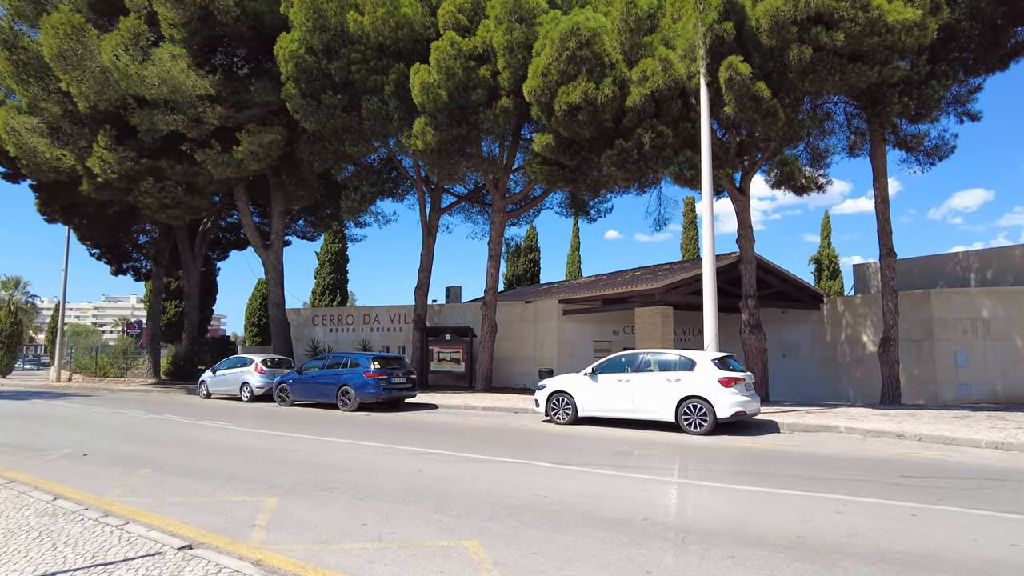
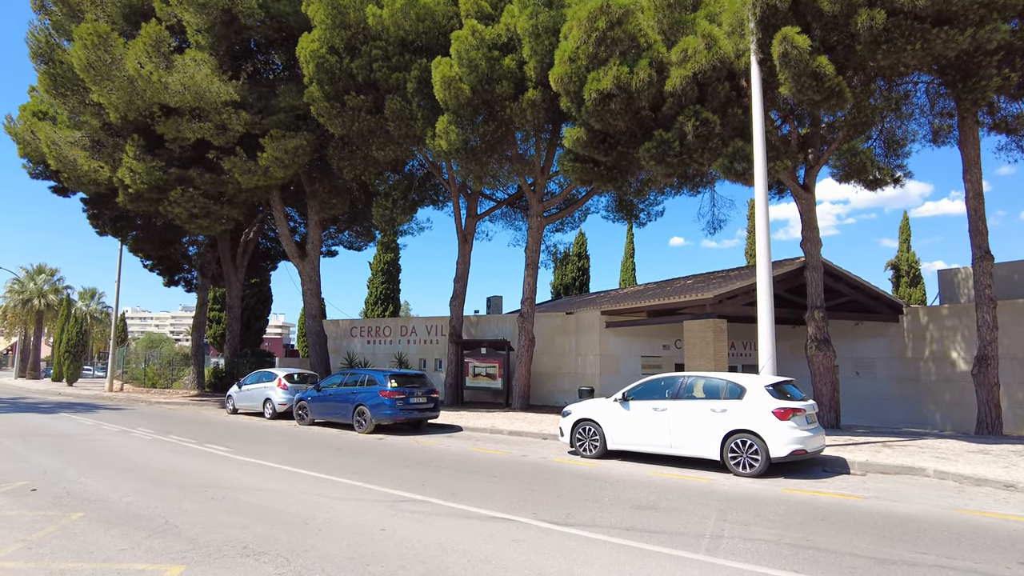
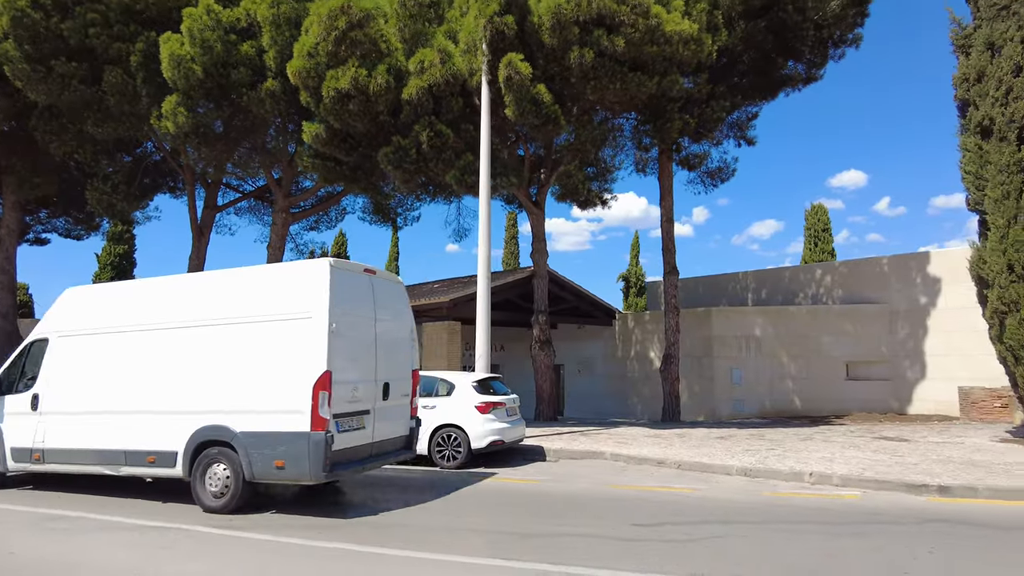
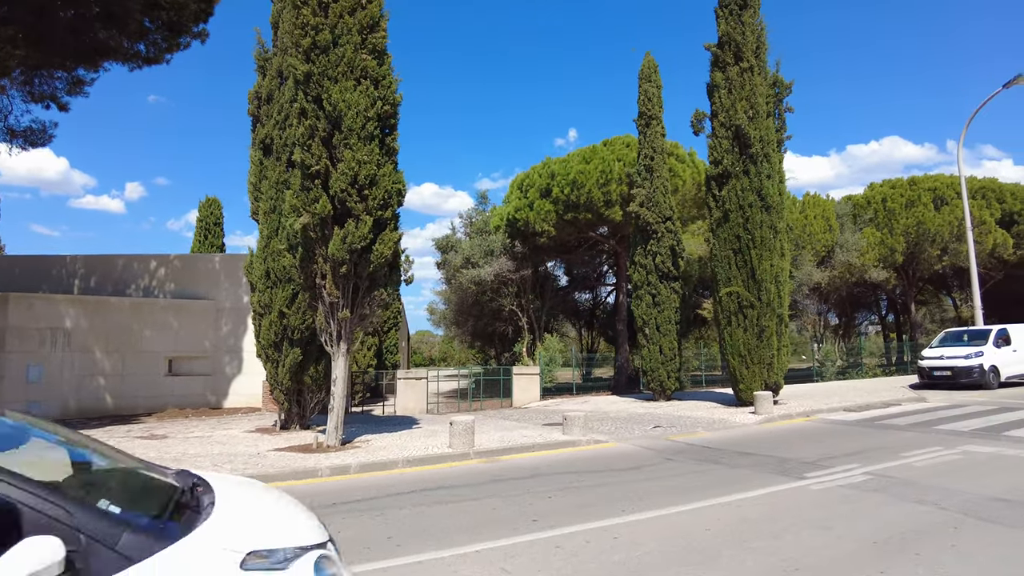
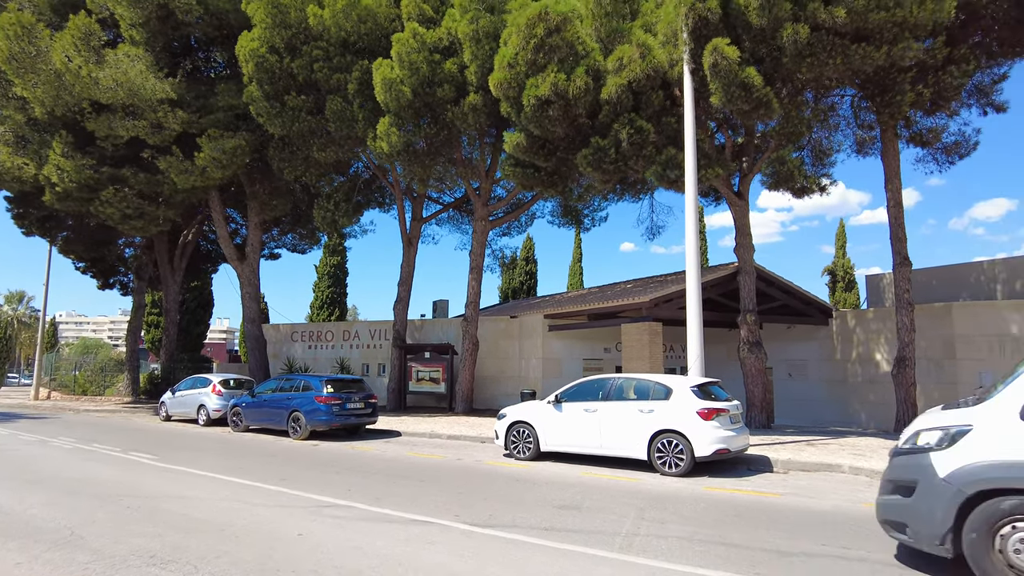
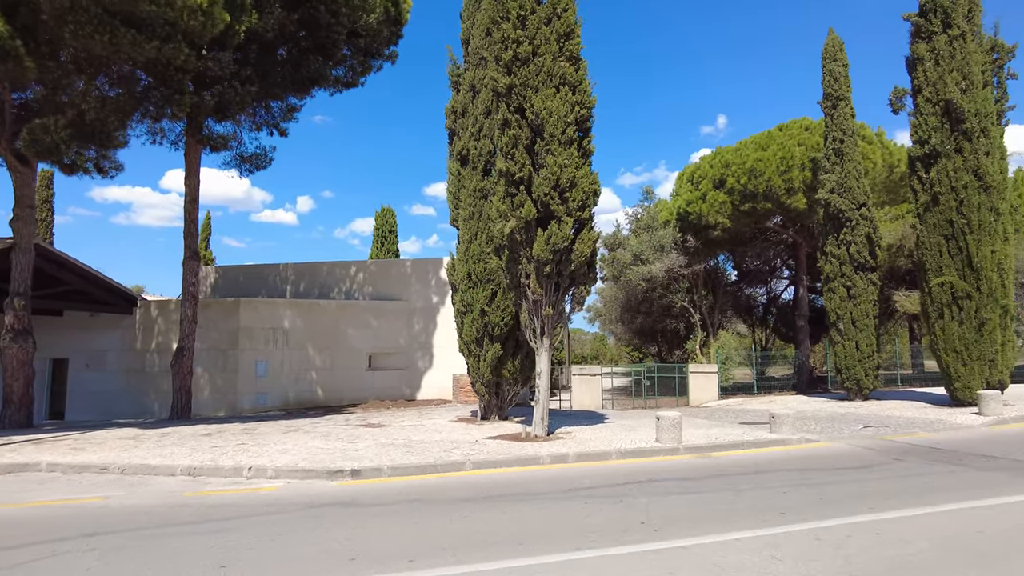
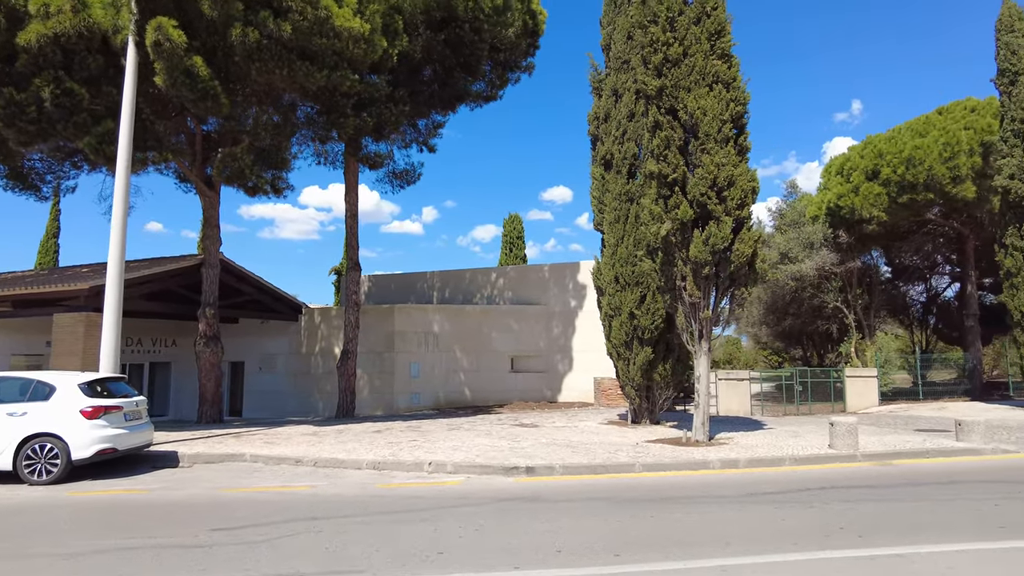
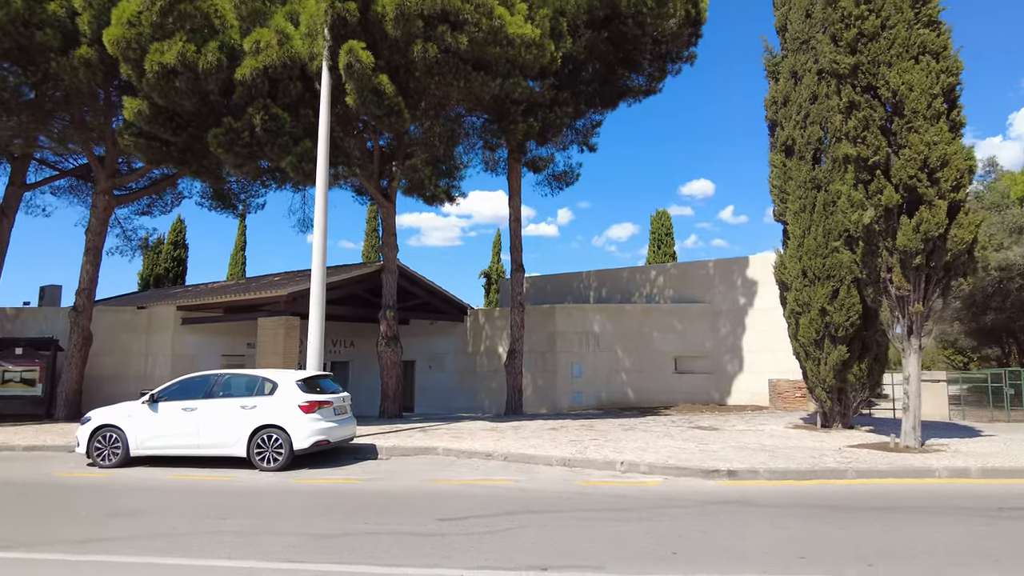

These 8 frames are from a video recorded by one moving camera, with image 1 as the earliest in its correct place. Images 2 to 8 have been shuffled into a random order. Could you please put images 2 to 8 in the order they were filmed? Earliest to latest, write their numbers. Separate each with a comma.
2, 5, 3, 8, 7, 6, 4
